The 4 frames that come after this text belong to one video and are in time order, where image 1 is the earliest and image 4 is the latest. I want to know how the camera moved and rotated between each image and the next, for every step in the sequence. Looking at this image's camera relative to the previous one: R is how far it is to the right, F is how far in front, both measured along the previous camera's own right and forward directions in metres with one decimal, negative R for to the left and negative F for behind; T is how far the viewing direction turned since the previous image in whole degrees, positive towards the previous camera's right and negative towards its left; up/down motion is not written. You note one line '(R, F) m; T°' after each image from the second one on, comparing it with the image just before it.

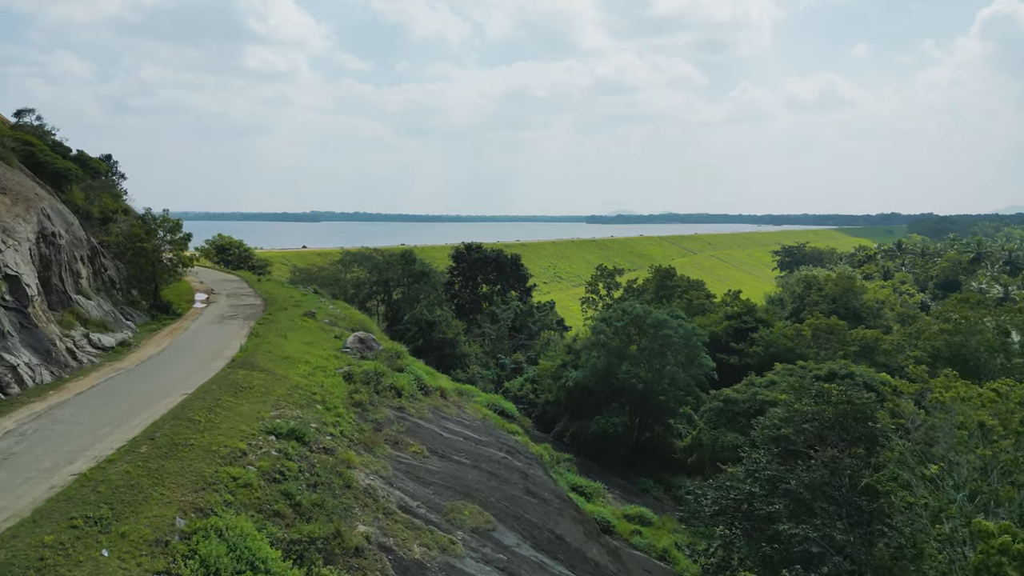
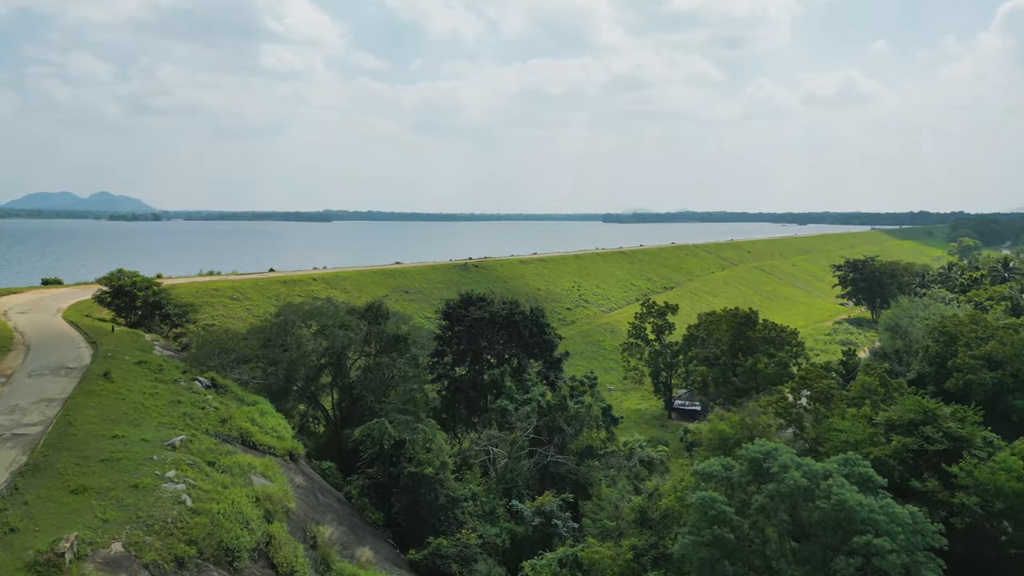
(-0.2, +13.2) m; -1°
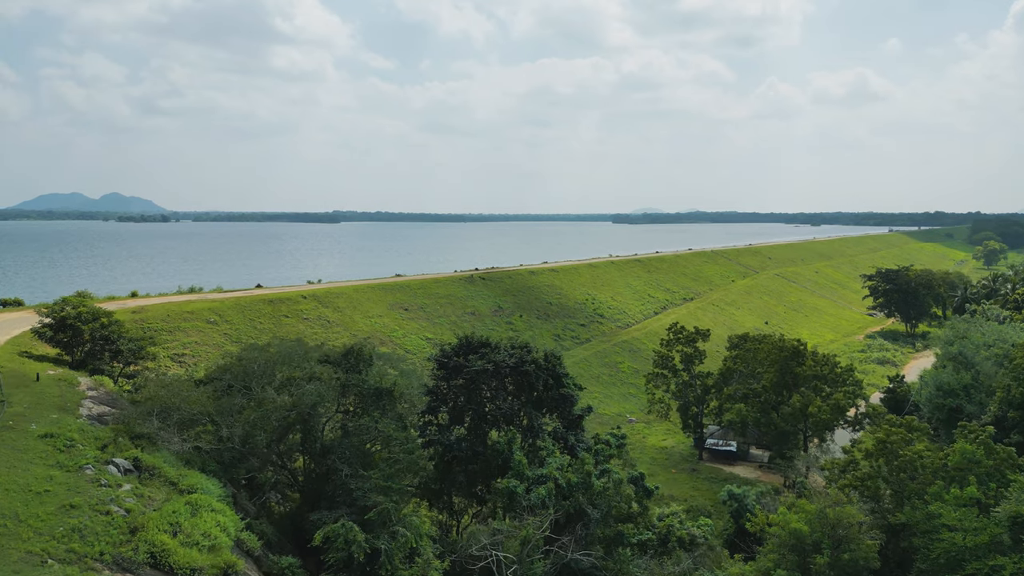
(0.0, +4.7) m; -1°
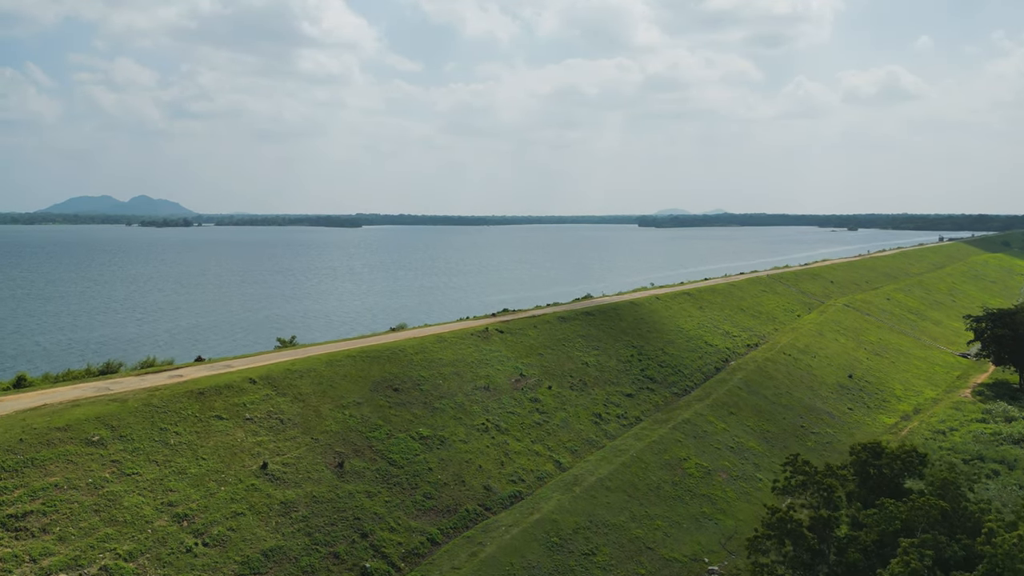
(-0.1, +13.0) m; -2°
